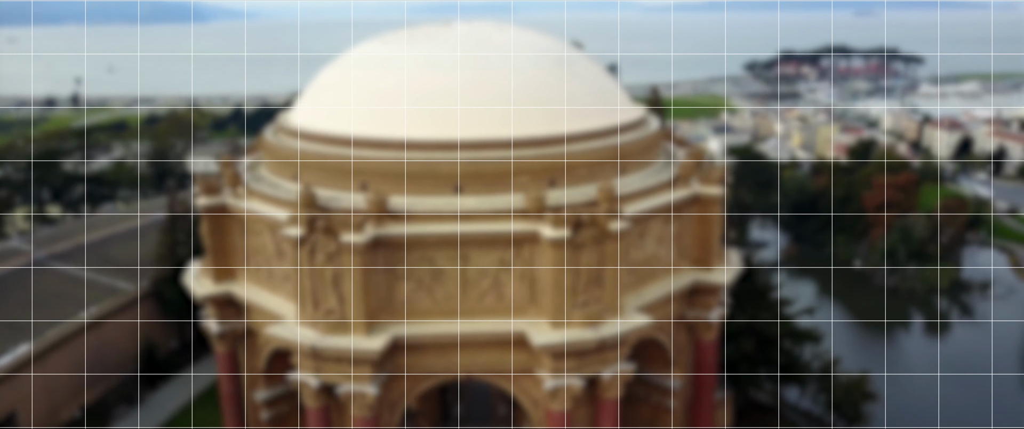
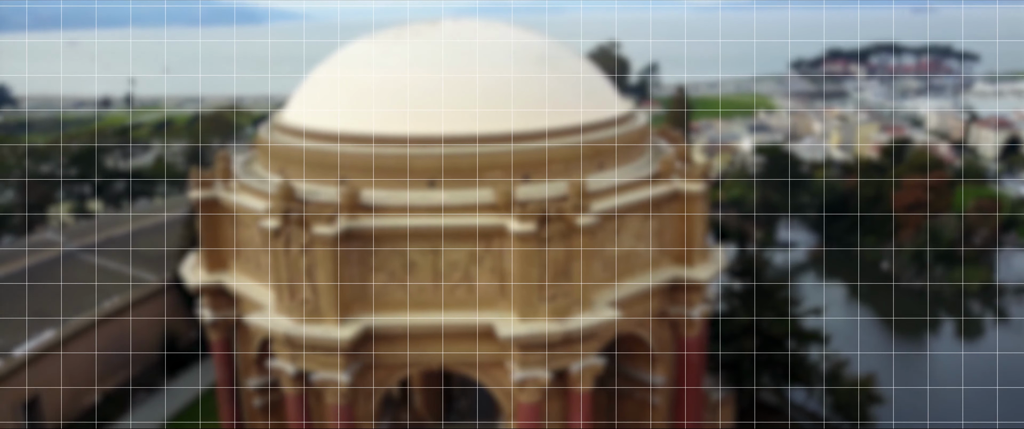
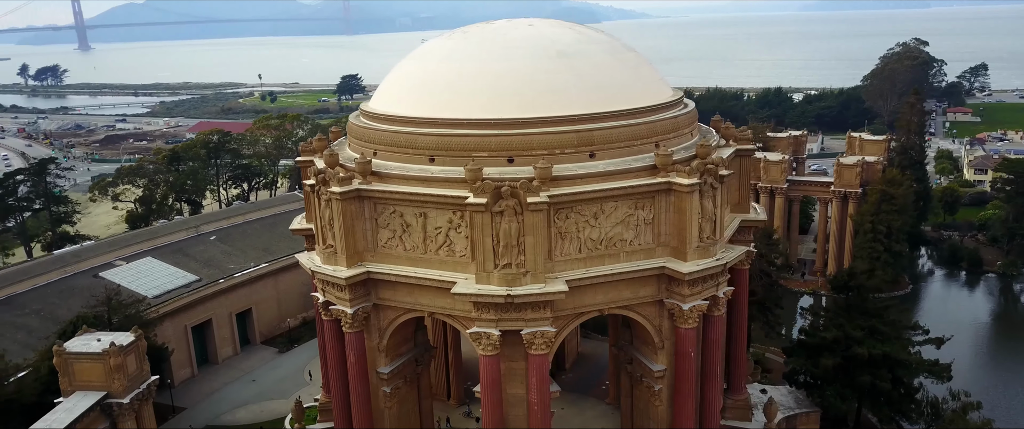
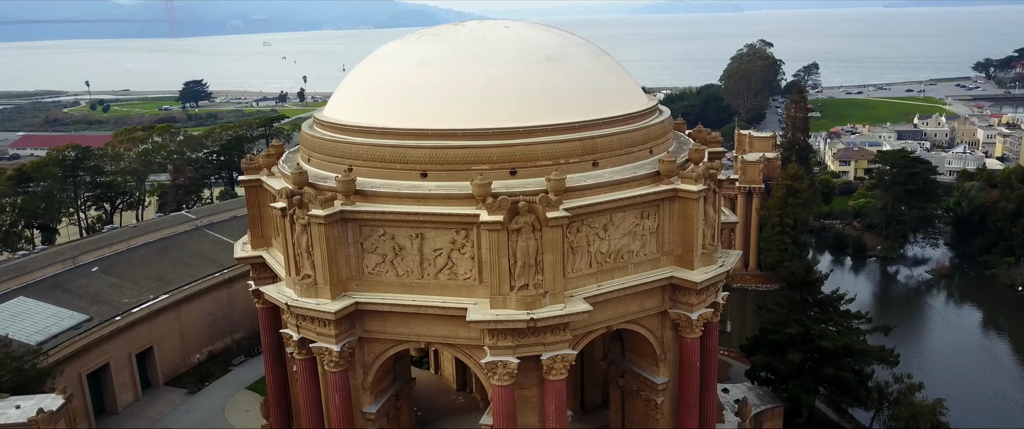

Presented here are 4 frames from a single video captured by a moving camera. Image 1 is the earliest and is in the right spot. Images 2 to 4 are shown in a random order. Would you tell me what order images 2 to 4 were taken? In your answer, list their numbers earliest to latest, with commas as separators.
2, 4, 3
